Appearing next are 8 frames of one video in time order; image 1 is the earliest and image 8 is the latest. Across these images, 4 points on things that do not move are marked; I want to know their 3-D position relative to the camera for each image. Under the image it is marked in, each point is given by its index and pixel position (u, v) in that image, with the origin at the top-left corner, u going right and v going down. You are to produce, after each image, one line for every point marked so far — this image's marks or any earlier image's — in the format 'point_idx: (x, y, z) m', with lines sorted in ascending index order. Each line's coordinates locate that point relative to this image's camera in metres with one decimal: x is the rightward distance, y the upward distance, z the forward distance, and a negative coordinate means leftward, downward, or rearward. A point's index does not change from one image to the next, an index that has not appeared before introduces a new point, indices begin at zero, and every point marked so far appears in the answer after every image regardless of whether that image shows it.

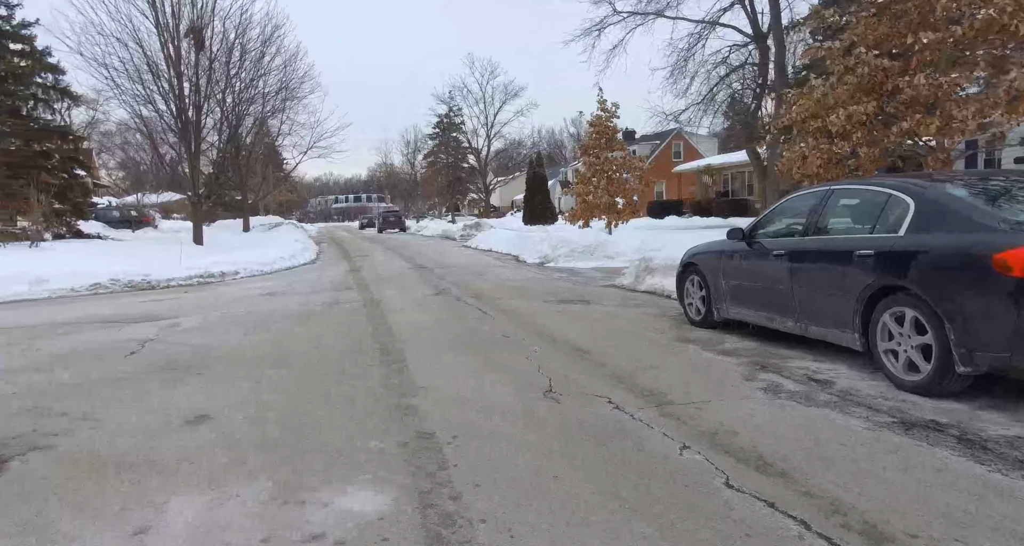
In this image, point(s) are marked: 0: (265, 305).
0: (-4.4, -0.6, +10.6) m
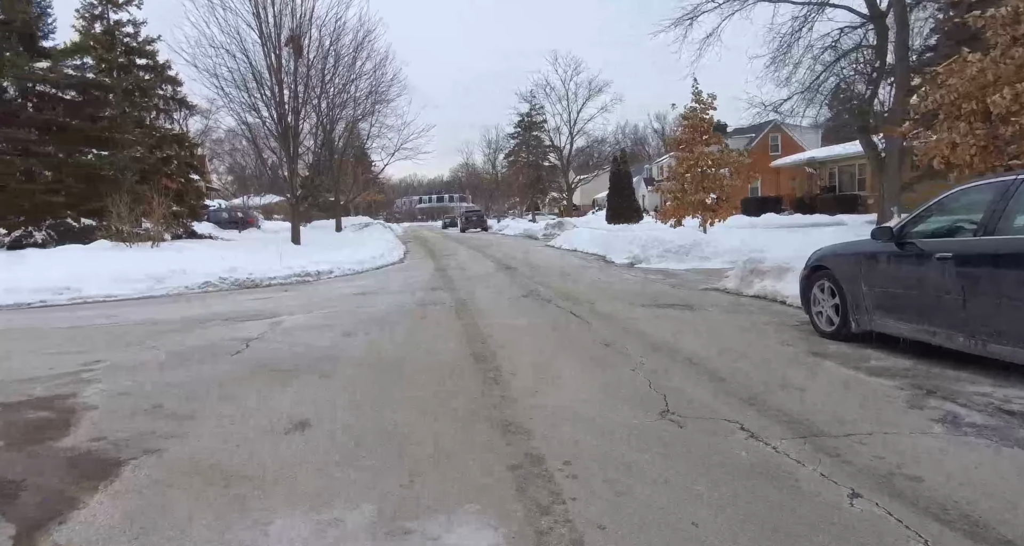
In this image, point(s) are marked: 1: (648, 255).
0: (-2.8, -0.6, +10.8) m
1: (+3.3, +0.4, +14.2) m
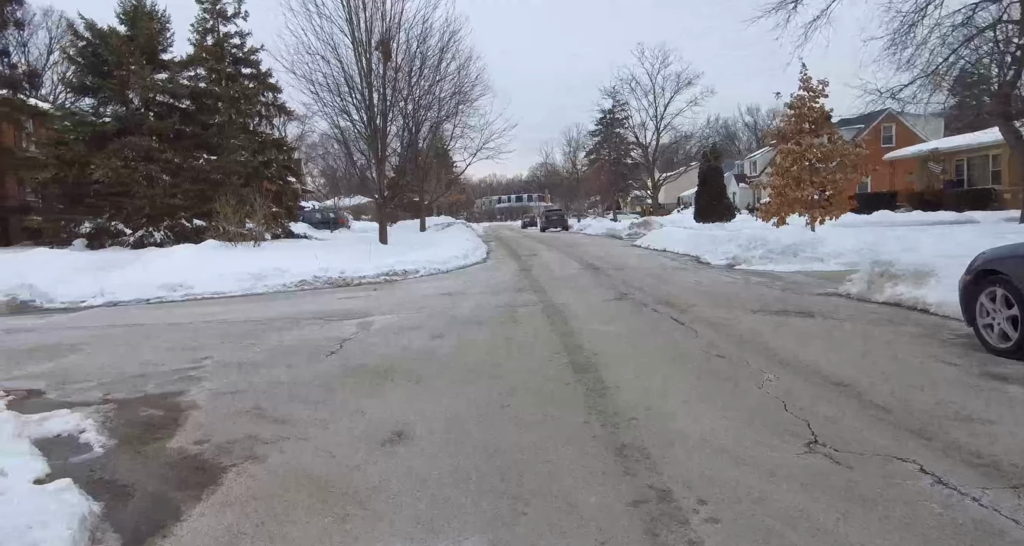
0: (-1.2, -0.6, +10.7) m
1: (+5.3, +0.4, +13.3) m
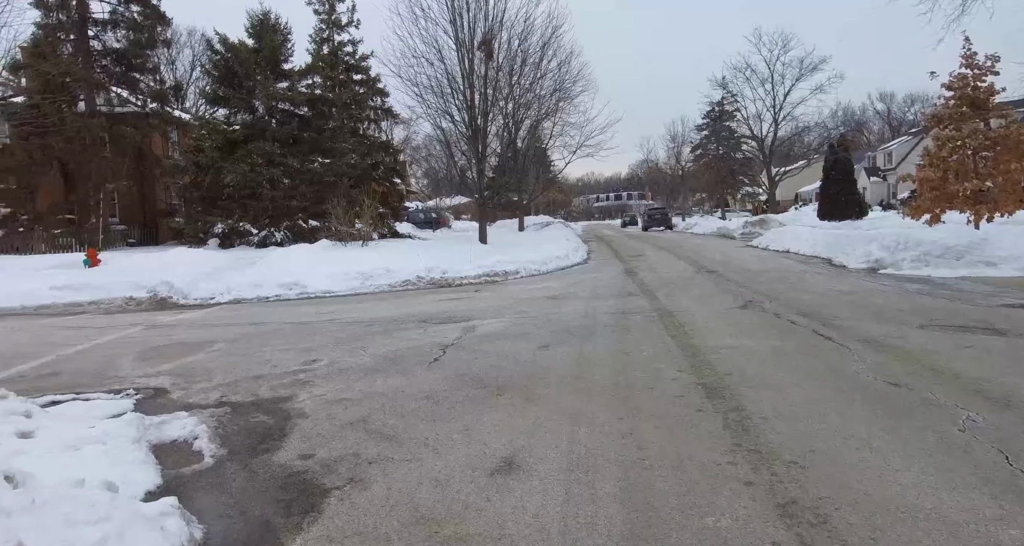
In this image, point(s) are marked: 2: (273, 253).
0: (+0.7, -0.6, +10.2) m
1: (+7.5, +0.3, +11.7) m
2: (-7.0, +0.6, +17.4) m
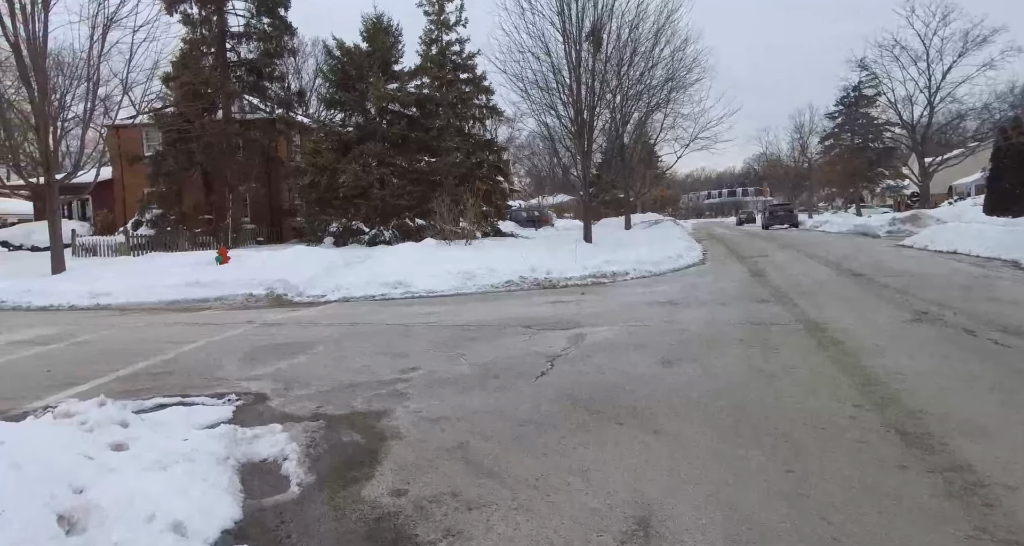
0: (+2.4, -0.7, +9.1) m
1: (+9.4, +0.2, +9.5) m
2: (-3.9, +0.7, +17.6) m
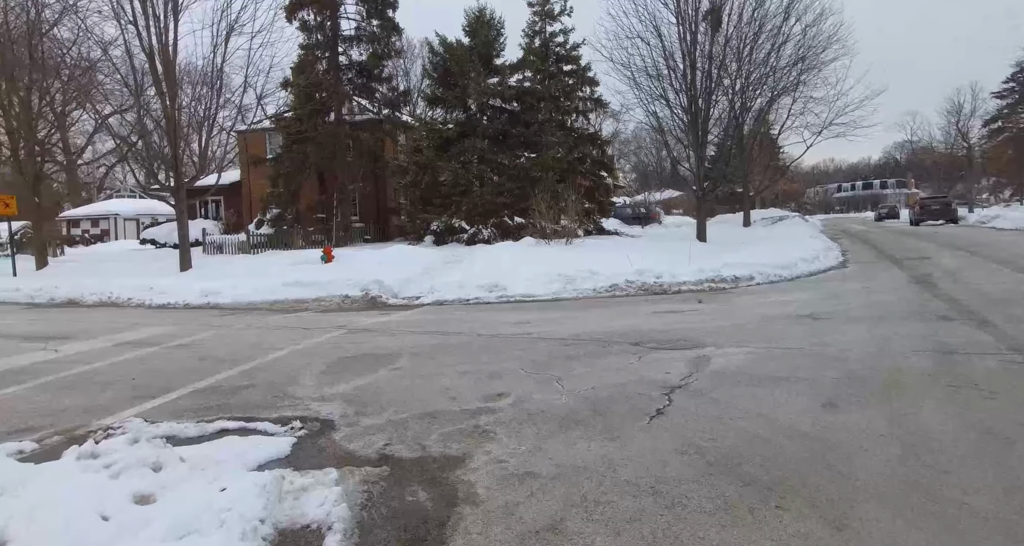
0: (+3.8, -0.8, +7.5) m
1: (+10.8, 0.0, +6.6) m
2: (-0.9, +0.6, +16.9) m
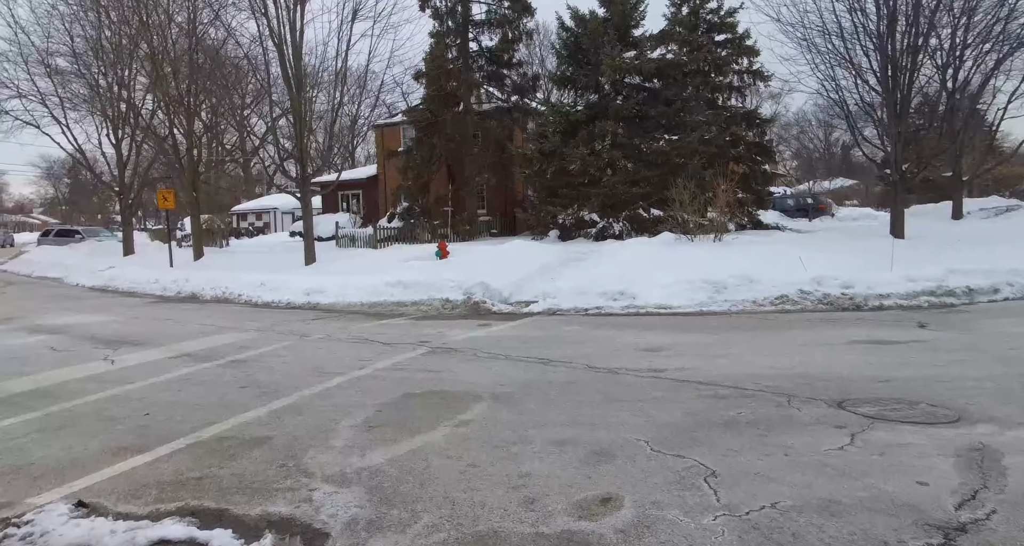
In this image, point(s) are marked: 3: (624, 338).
0: (+4.7, -1.0, +4.1) m
1: (+11.3, -0.4, +1.7) m
2: (+2.3, +0.6, +14.3) m
3: (+1.5, -0.9, +8.3) m
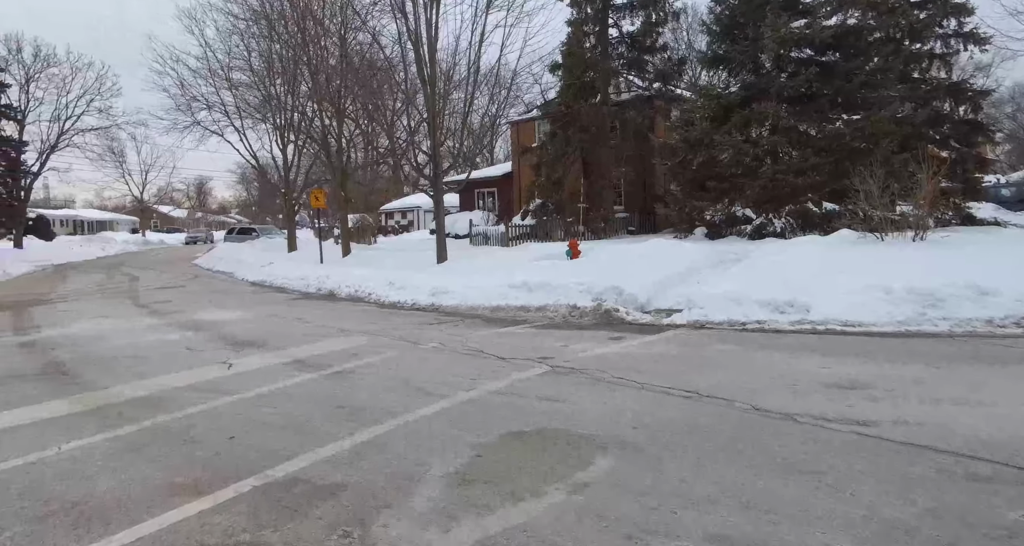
0: (+5.3, -1.2, +1.6) m
1: (+11.1, -0.7, -2.2) m
2: (+5.2, +0.5, +12.1) m
3: (+3.1, -1.0, +6.4) m
